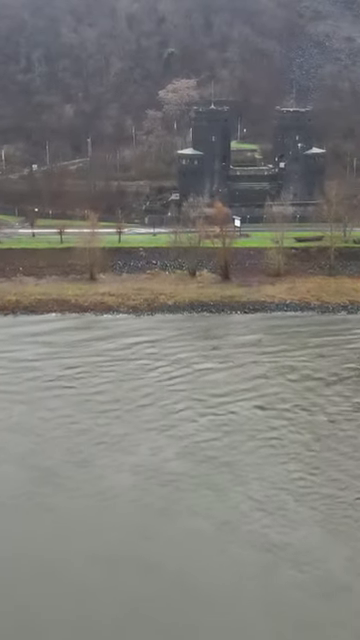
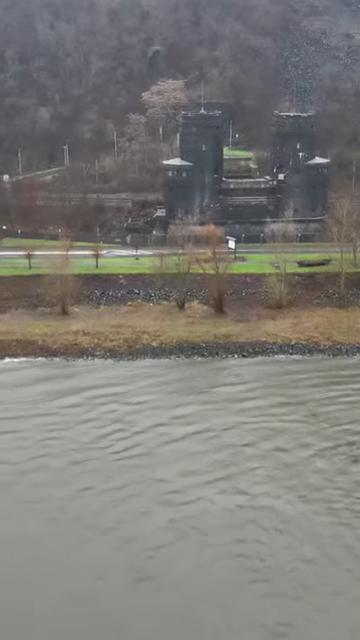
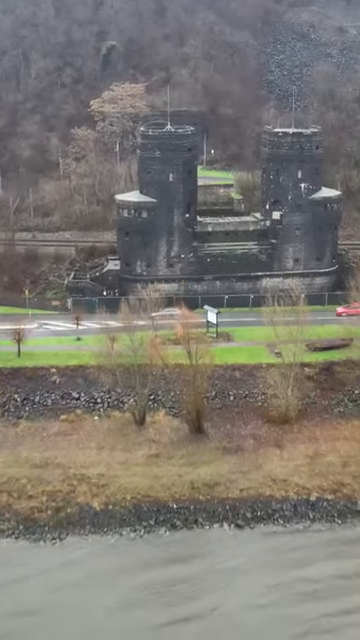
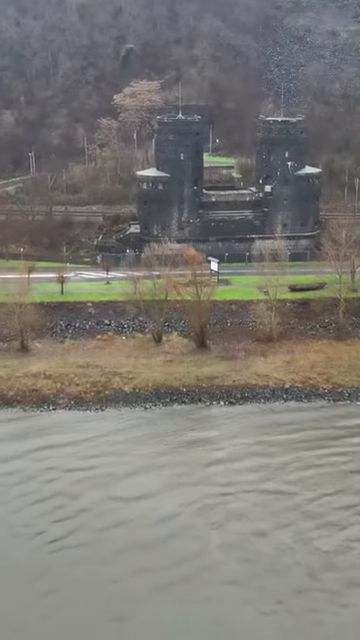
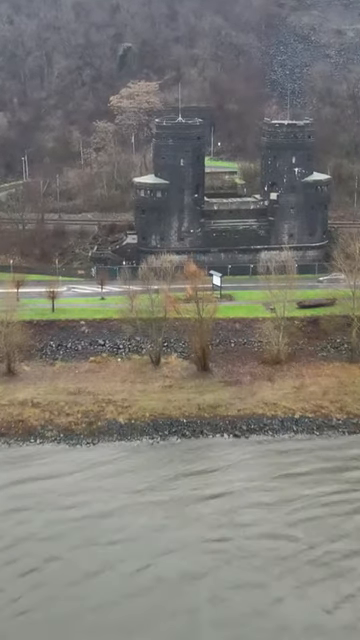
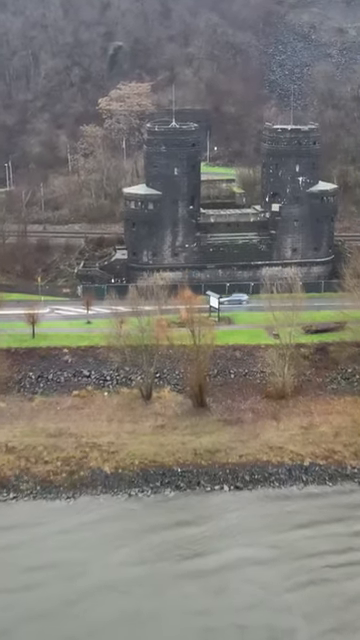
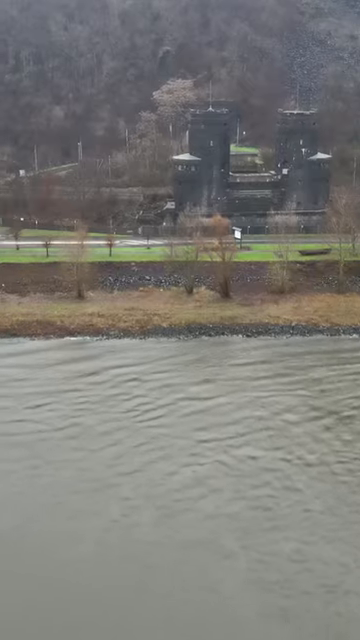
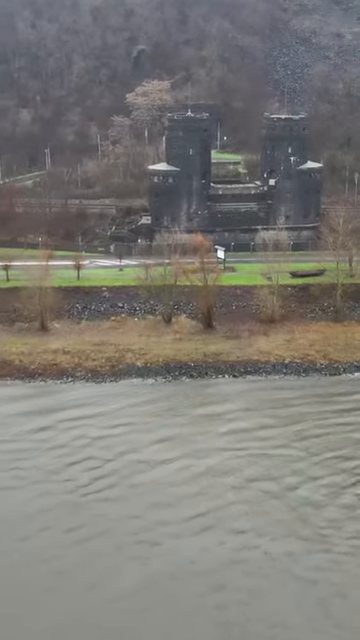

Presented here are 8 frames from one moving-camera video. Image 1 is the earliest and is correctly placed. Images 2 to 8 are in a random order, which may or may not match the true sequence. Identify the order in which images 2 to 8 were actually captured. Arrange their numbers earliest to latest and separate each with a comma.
7, 2, 8, 4, 5, 6, 3
